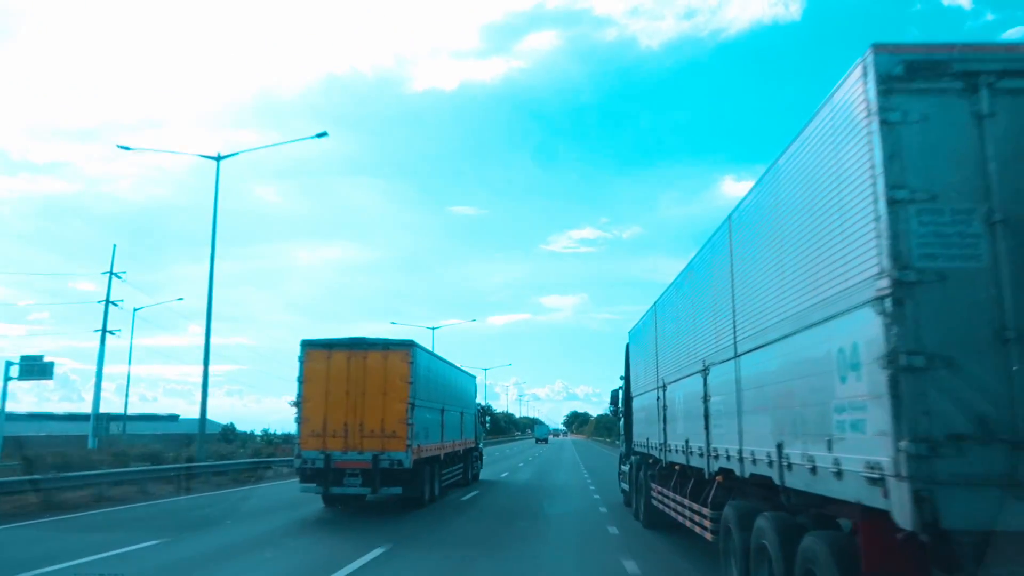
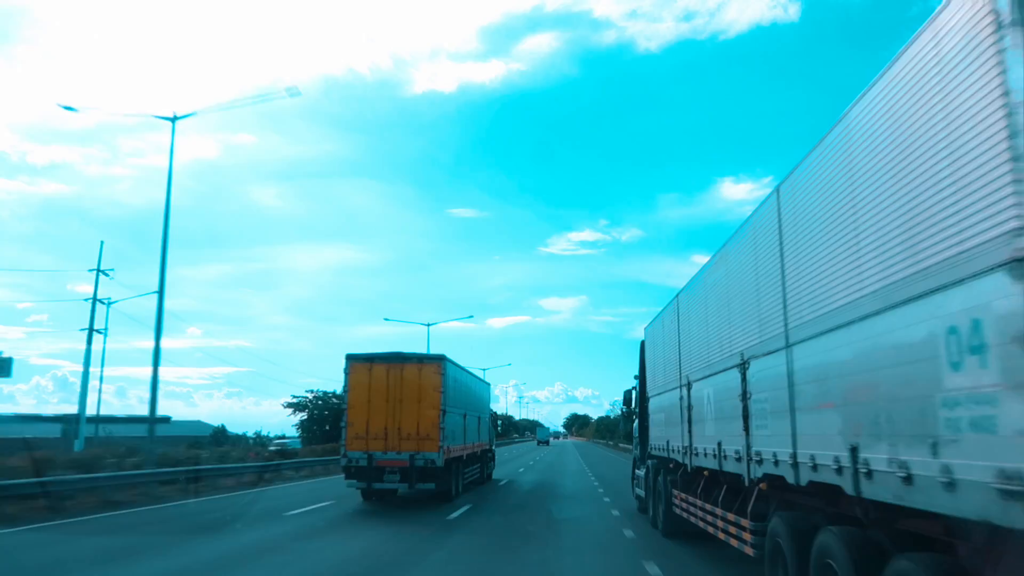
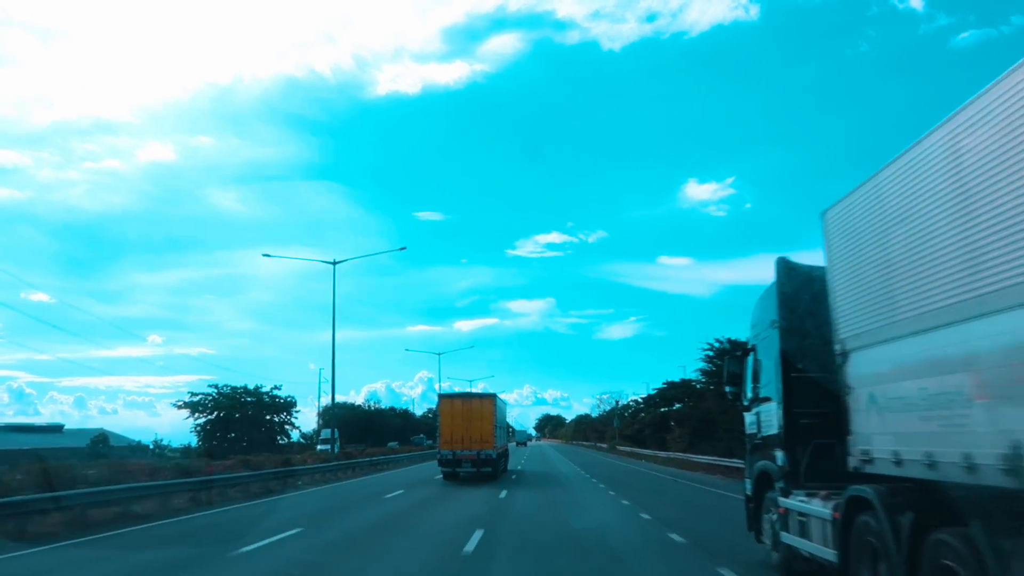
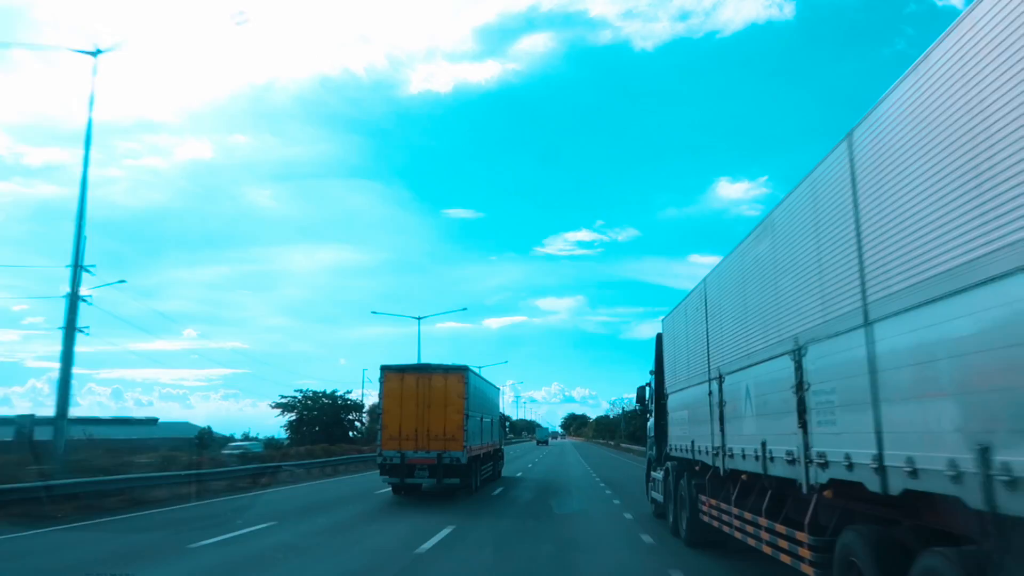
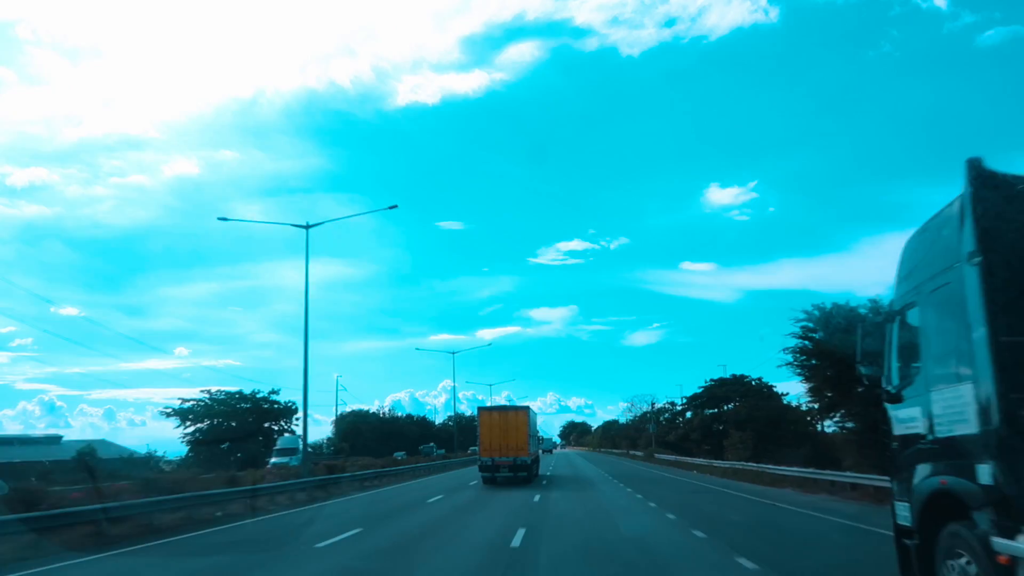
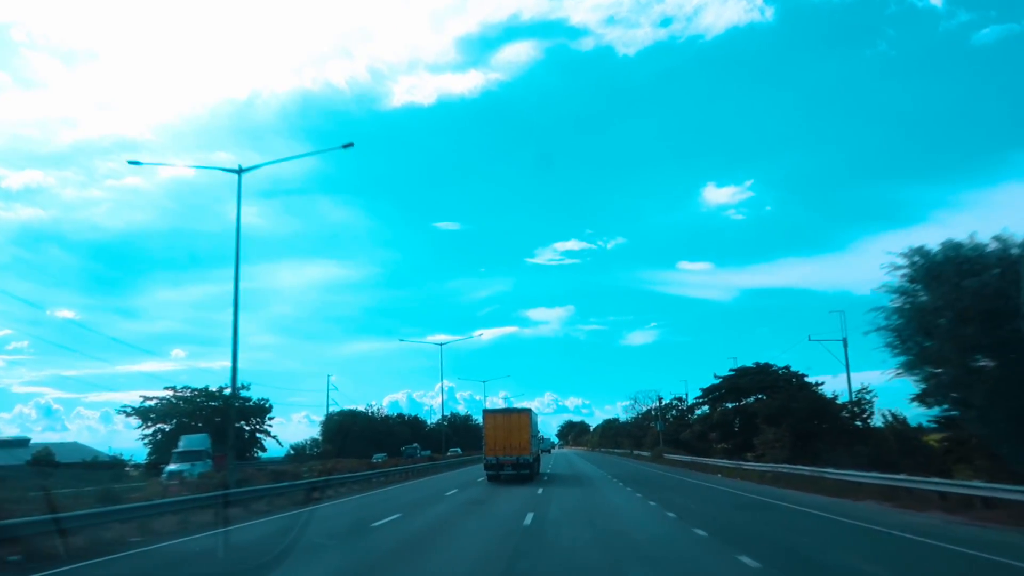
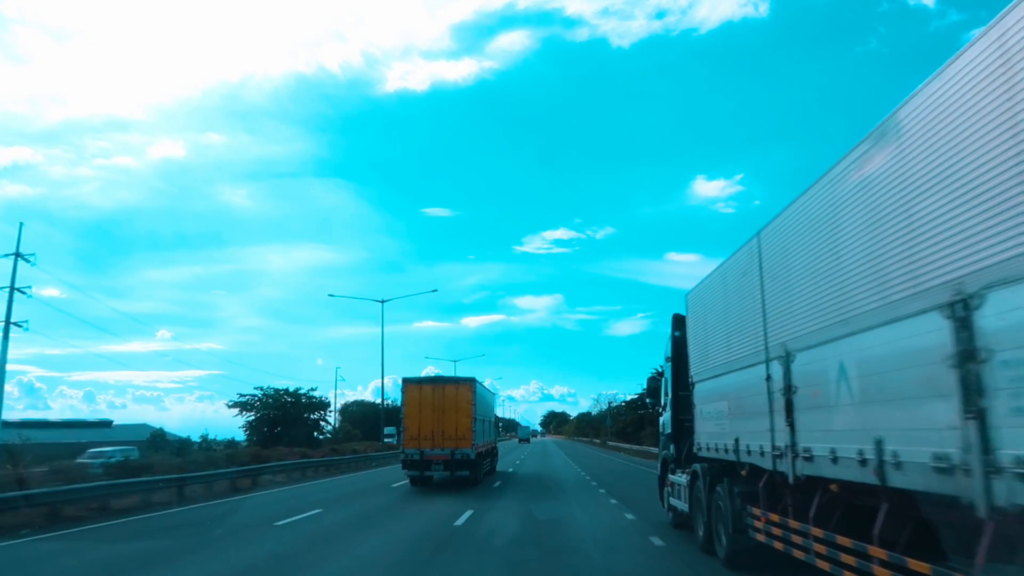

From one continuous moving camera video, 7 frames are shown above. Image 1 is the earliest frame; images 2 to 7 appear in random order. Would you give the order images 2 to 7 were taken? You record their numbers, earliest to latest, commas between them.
2, 4, 7, 3, 5, 6
